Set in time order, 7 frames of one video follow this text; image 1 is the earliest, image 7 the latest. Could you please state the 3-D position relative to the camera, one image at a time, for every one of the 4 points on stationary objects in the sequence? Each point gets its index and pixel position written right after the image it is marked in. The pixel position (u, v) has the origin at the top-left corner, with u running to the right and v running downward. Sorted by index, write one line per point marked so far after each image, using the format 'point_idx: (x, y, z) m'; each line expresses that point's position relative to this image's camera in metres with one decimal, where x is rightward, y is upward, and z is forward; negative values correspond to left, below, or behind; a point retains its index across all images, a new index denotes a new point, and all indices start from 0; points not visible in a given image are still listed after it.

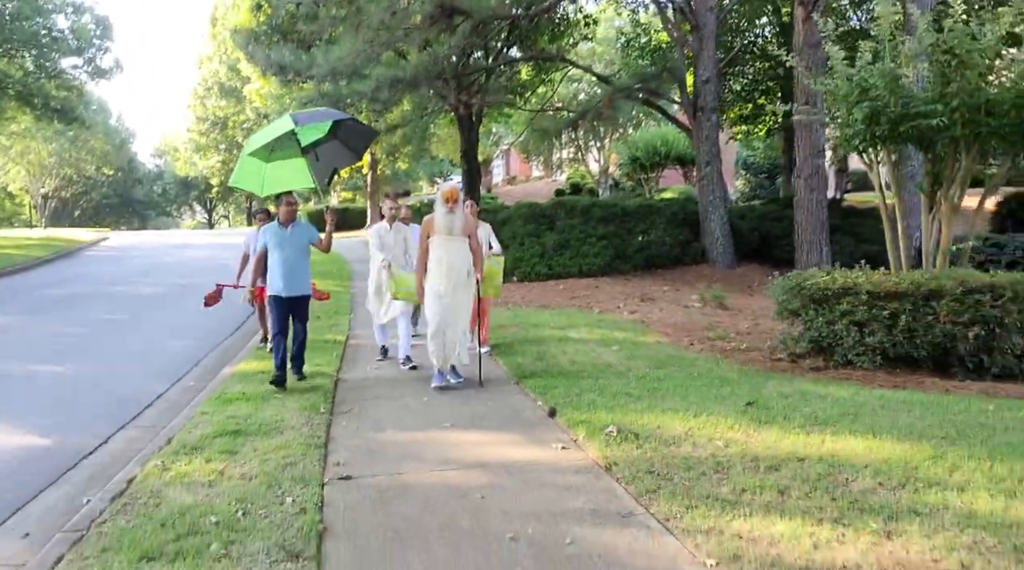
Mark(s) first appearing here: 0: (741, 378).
0: (+1.9, -0.8, +8.2) m
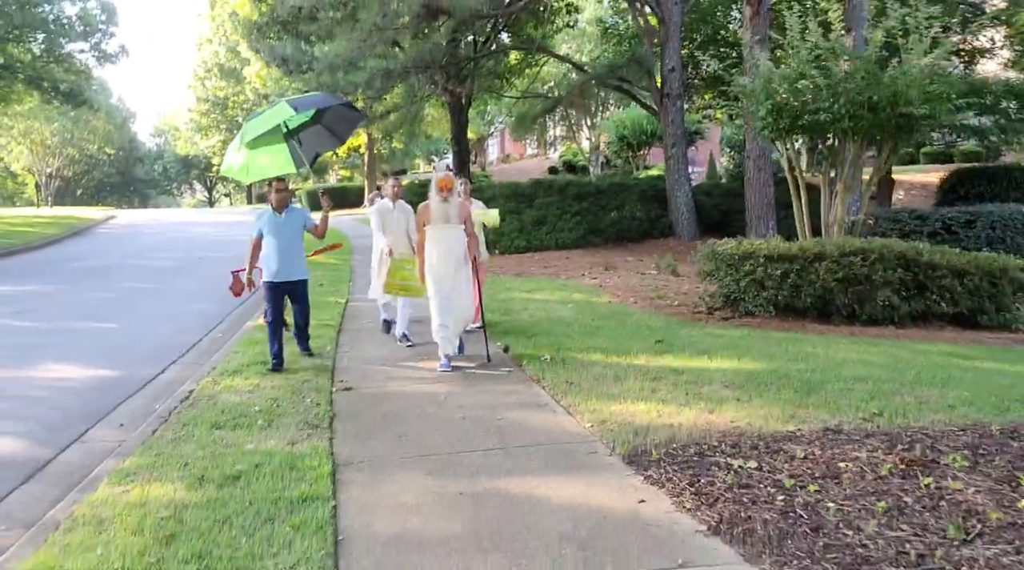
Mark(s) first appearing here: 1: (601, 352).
0: (+1.6, -0.4, +10.2) m
1: (+0.8, -0.6, +8.7) m
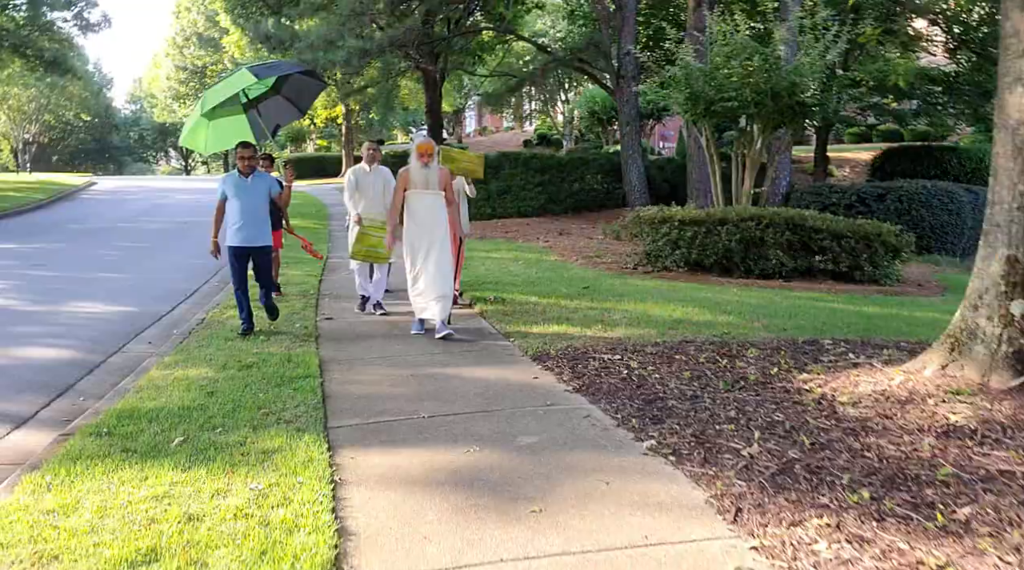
0: (+1.0, +0.1, +12.3) m
1: (+0.2, -0.1, +10.7) m
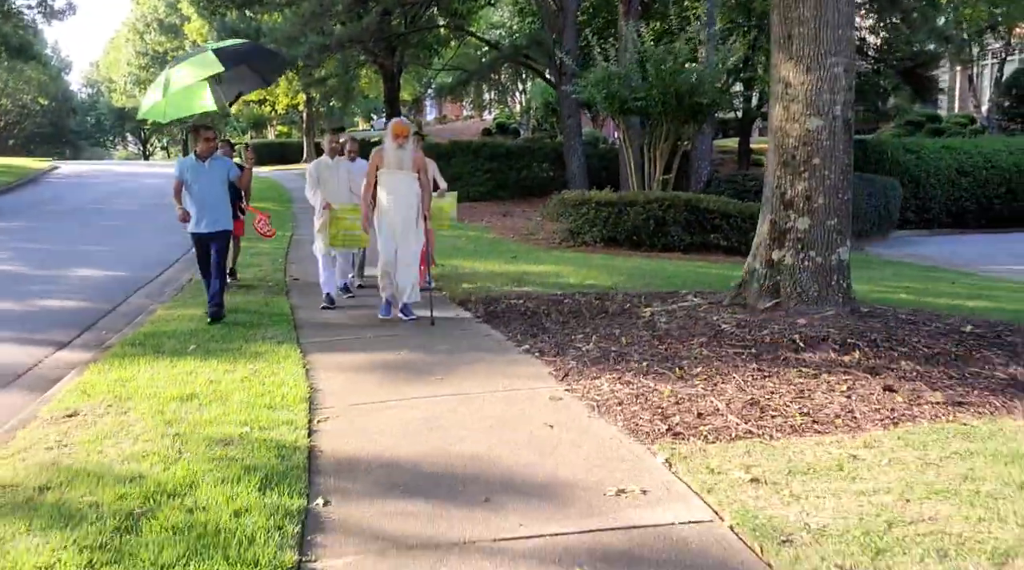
0: (+0.1, +0.5, +14.4) m
1: (-0.6, +0.3, +12.8) m
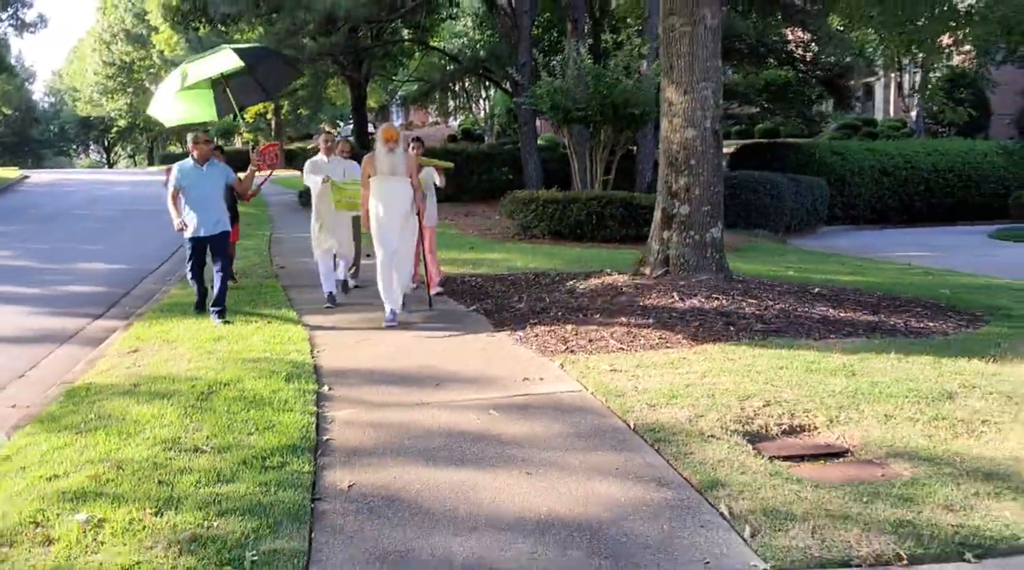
0: (-0.6, +0.7, +16.4) m
1: (-1.2, +0.5, +14.8) m
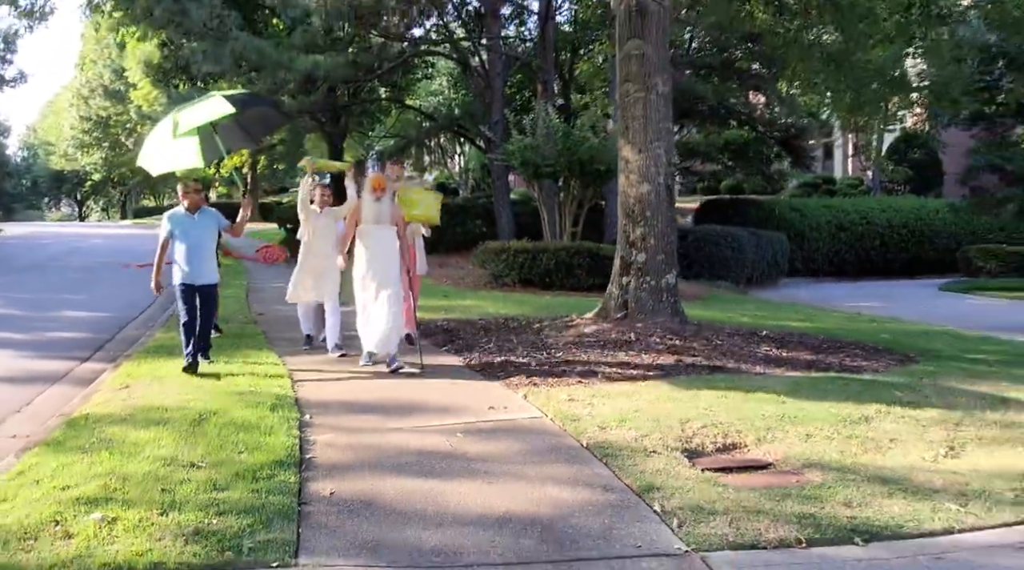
0: (-1.1, -0.1, +17.0) m
1: (-1.7, -0.3, +15.4) m
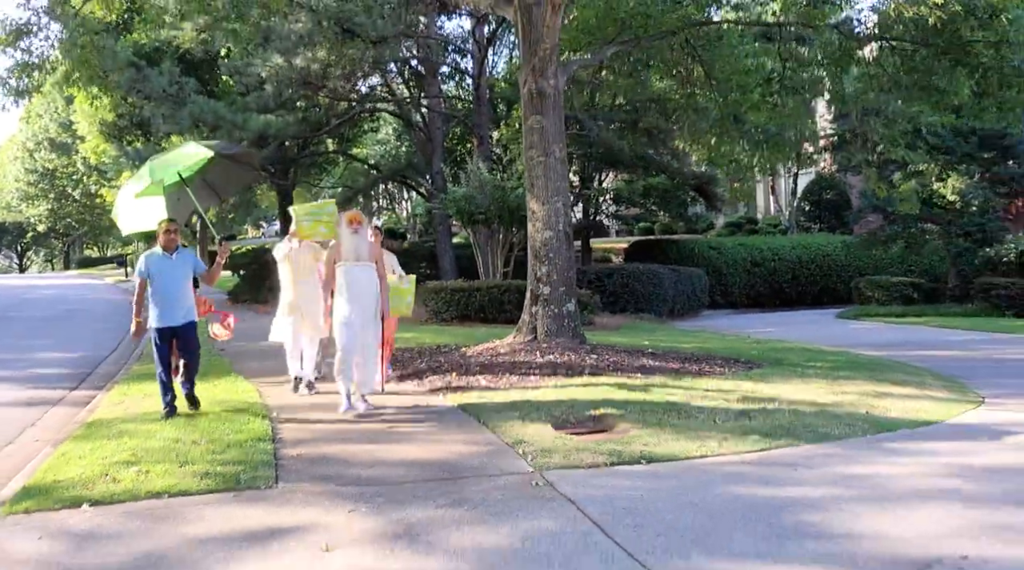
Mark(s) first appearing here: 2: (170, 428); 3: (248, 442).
0: (-2.3, -0.8, +18.9) m
1: (-2.8, -0.9, +17.2) m
2: (-2.6, -1.1, +7.6) m
3: (-1.8, -1.1, +6.8) m
